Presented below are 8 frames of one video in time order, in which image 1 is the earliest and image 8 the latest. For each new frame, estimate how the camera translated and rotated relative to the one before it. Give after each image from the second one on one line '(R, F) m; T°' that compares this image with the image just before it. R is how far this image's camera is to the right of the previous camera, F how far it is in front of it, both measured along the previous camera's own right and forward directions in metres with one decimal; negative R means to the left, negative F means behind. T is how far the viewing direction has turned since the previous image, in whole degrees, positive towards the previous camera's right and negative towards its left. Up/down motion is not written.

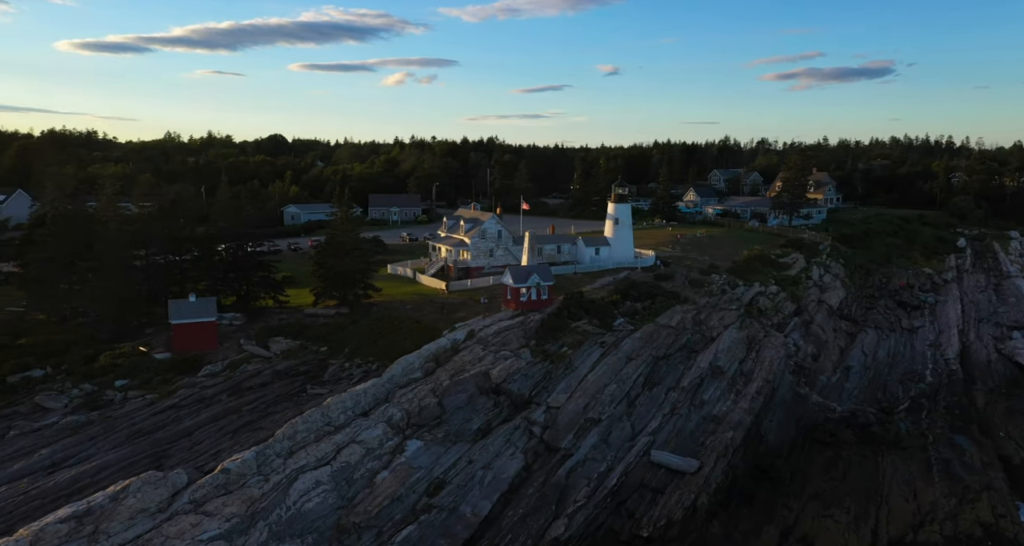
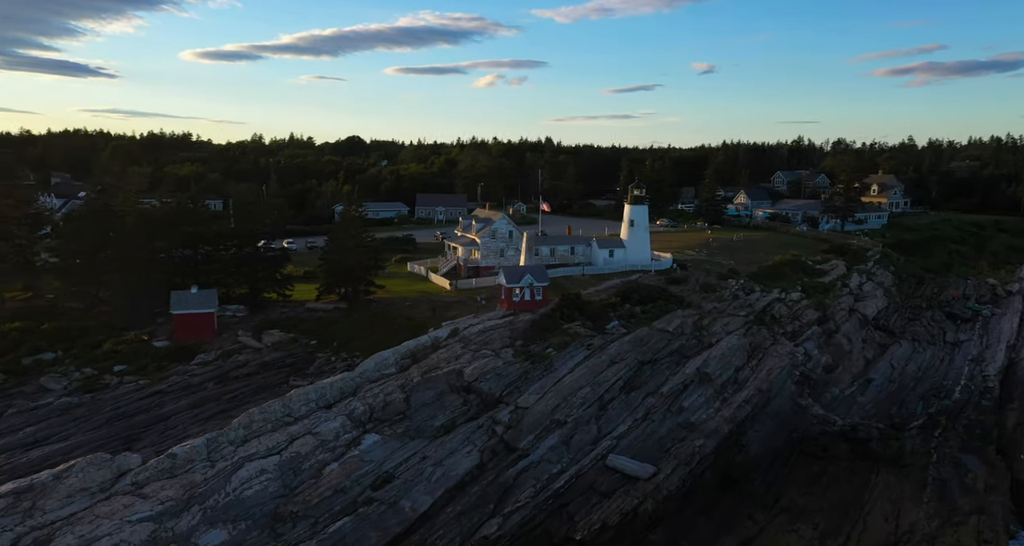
(+3.7, +0.2) m; -6°
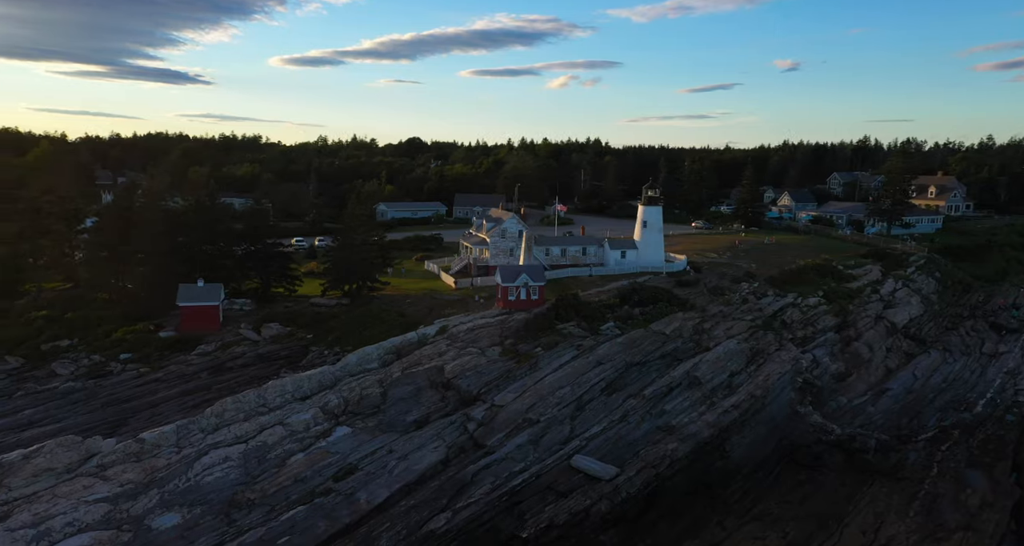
(+3.0, +0.1) m; -5°
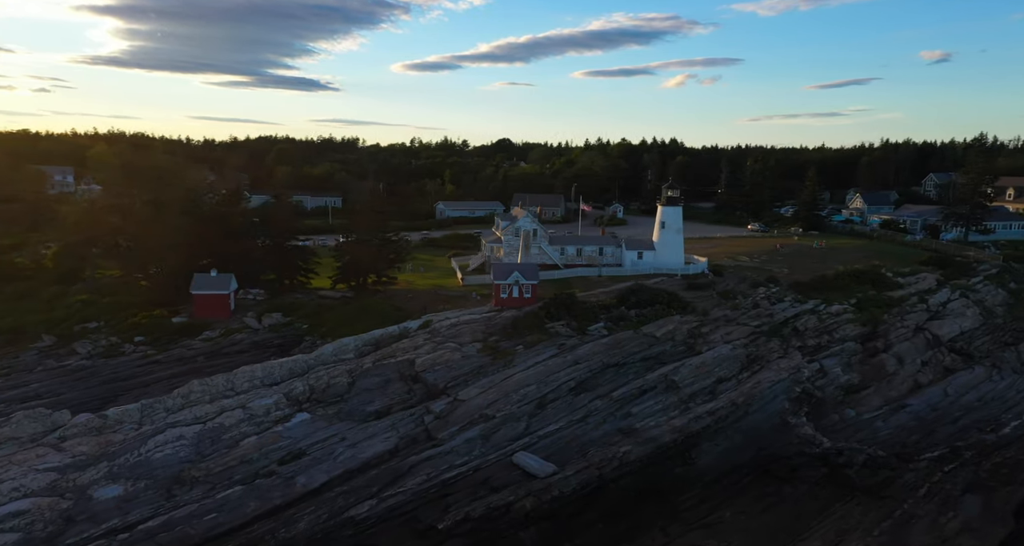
(+4.7, +0.2) m; -8°
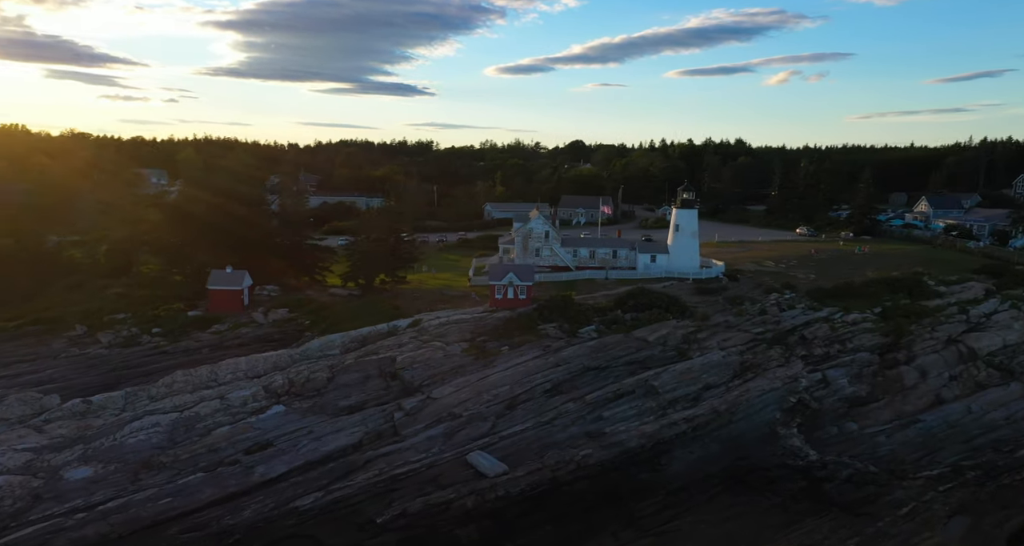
(+3.8, +0.1) m; -6°
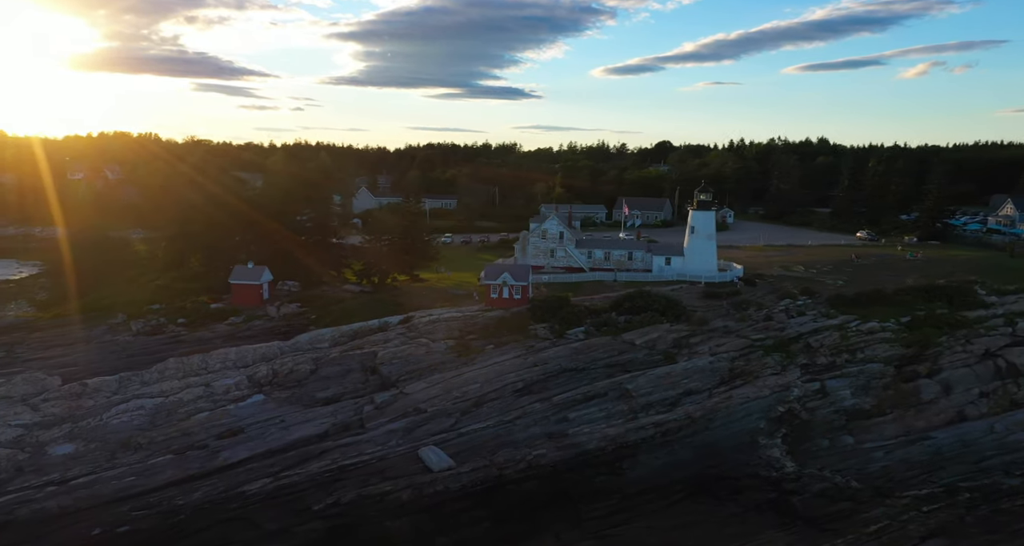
(+4.5, +0.1) m; -7°
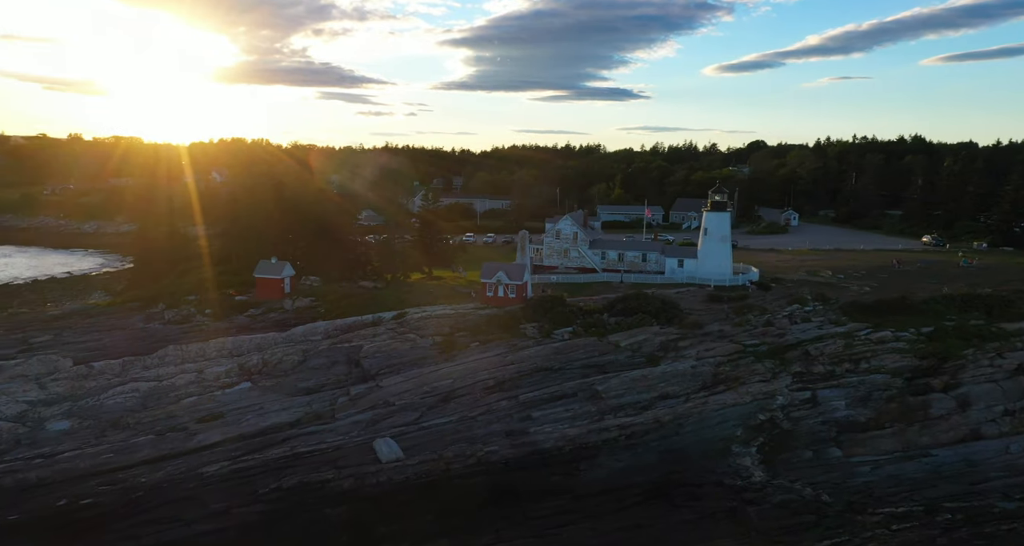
(+4.6, 0.0) m; -7°
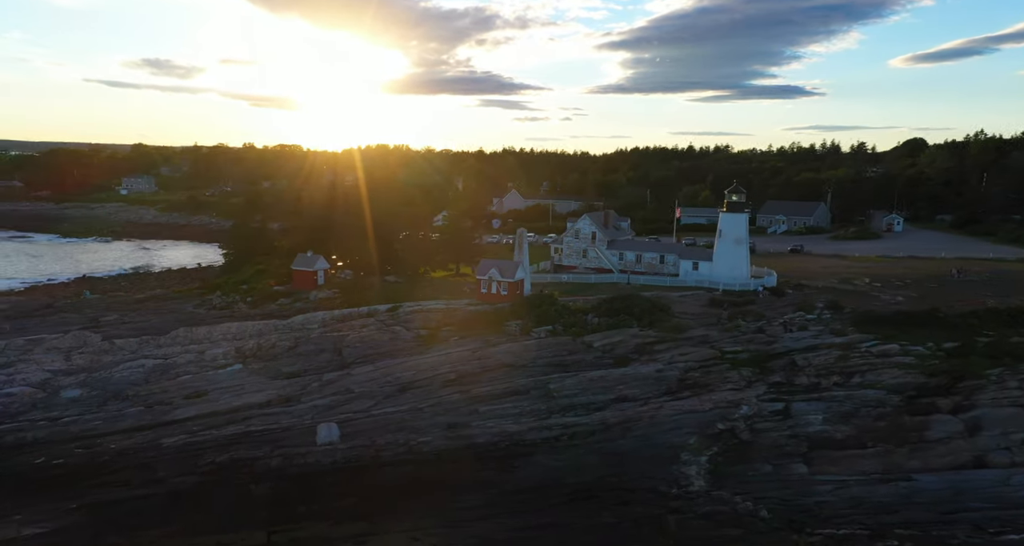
(+6.9, +0.3) m; -11°
